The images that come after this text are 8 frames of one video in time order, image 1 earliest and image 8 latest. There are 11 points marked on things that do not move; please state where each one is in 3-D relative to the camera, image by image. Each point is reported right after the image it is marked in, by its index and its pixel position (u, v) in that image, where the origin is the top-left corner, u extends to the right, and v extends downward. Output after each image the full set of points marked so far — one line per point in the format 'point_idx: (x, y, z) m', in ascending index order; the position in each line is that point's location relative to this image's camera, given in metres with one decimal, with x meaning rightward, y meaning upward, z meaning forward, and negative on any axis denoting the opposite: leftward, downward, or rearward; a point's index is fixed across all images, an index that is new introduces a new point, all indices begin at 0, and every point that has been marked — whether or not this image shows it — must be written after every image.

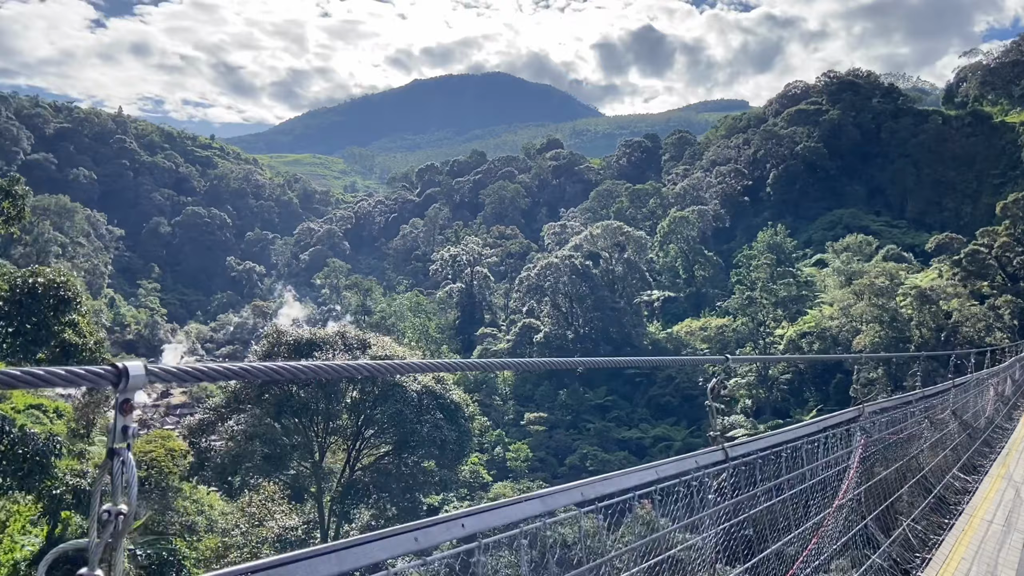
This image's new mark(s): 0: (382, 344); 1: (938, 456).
0: (-2.0, -0.8, +12.1) m
1: (+2.8, -0.9, +4.8) m
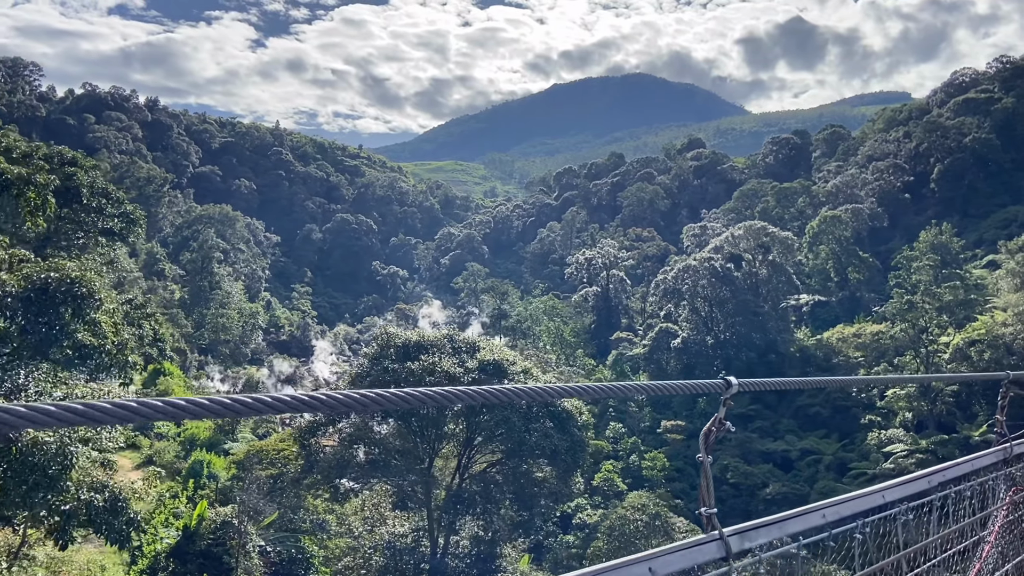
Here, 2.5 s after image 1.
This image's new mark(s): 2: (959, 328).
0: (-0.3, -0.8, +11.6) m
1: (+3.2, -0.9, +3.7) m
2: (+11.1, -1.0, +19.9) m
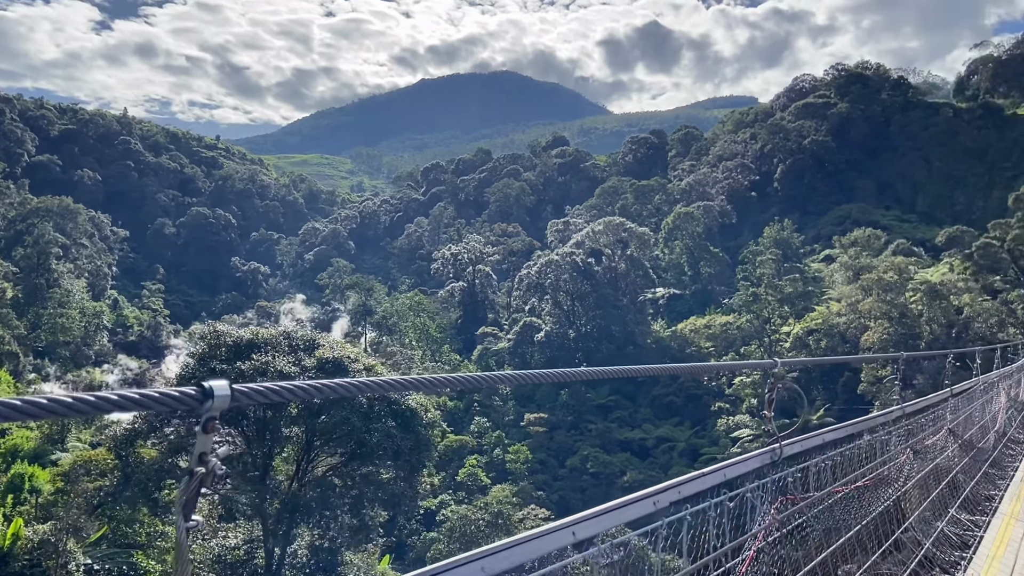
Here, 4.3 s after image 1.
0: (-2.5, -0.8, +11.2) m
1: (+2.2, -0.8, +4.0) m
2: (+7.5, -0.8, +21.2) m
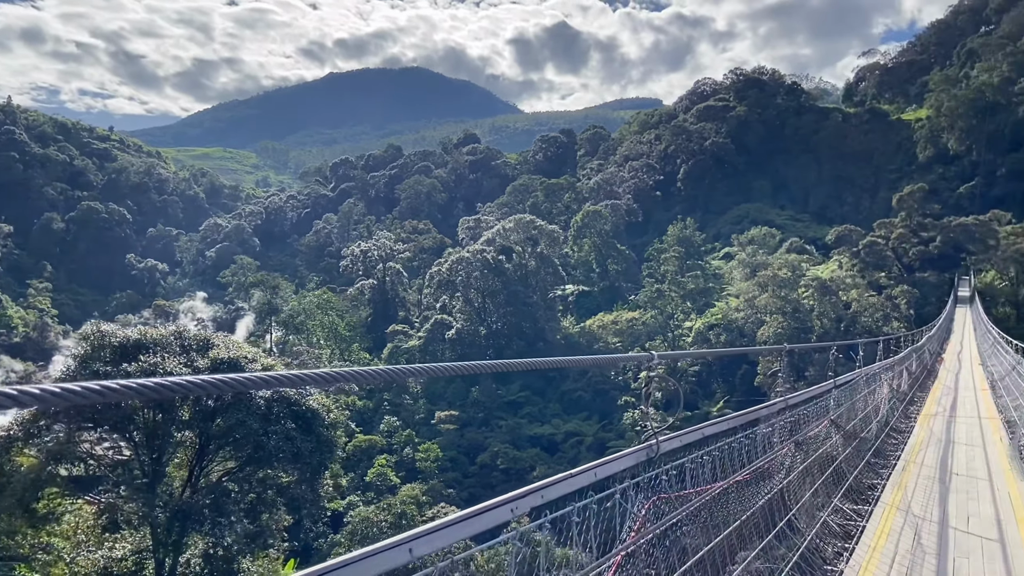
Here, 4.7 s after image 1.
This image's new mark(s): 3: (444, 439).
0: (-3.8, -0.7, +10.8) m
1: (+1.7, -0.8, +4.1) m
2: (+5.1, -0.7, +21.8) m
3: (-1.6, -3.7, +19.8) m
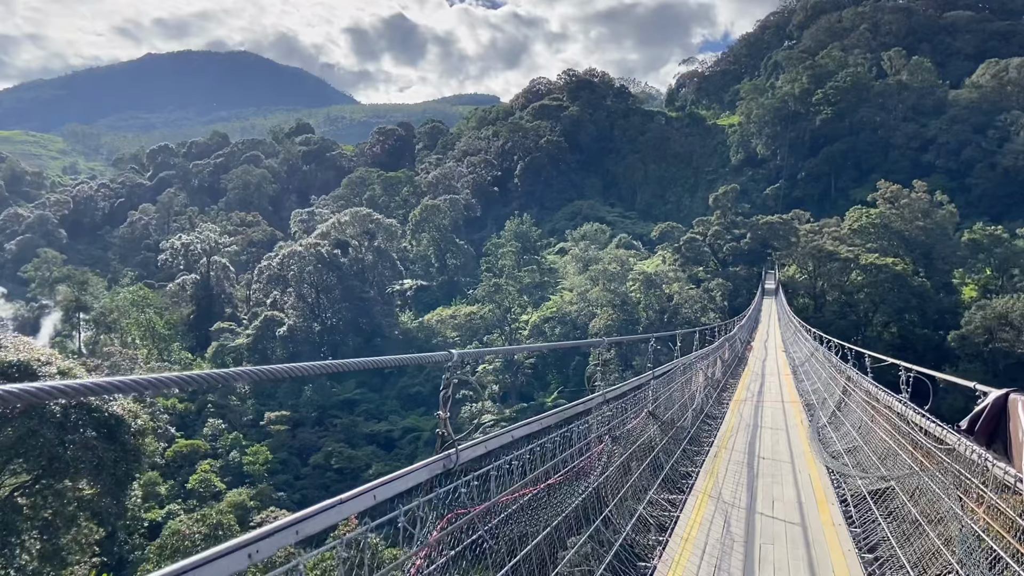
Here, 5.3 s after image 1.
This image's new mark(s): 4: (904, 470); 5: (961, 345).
0: (-5.9, -0.7, +9.7) m
1: (+0.7, -0.8, +4.2) m
2: (+0.6, -0.5, +22.2) m
3: (-5.5, -3.5, +18.9) m
4: (+1.6, -0.7, +3.3) m
5: (+9.6, -1.2, +17.6) m
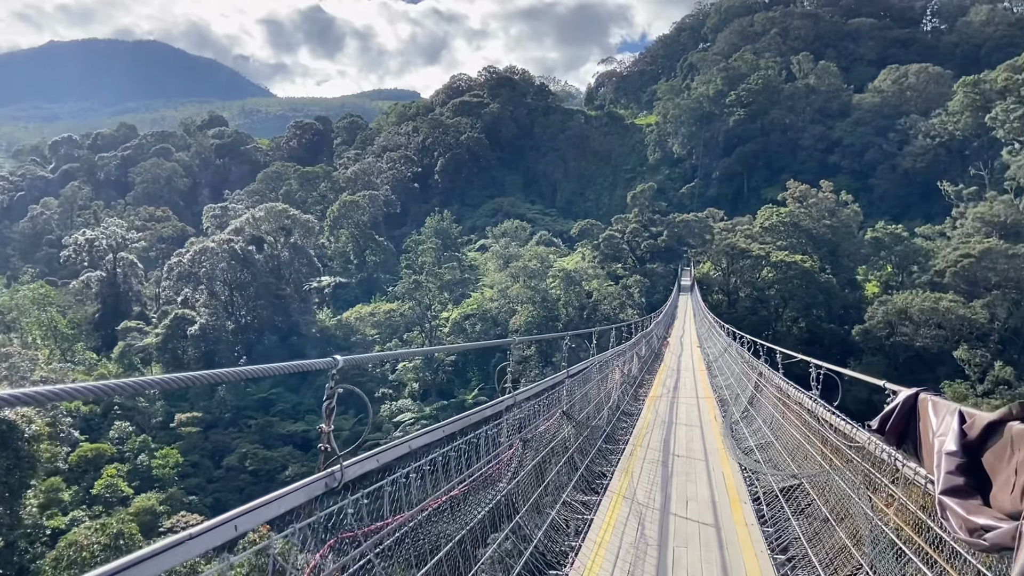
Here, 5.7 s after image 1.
0: (-6.8, -0.7, +9.0) m
1: (+0.3, -0.8, +4.1) m
2: (-1.5, -0.4, +22.0) m
3: (-7.4, -3.5, +18.2) m
4: (+1.2, -0.7, +3.3) m
5: (+7.9, -1.1, +18.3) m
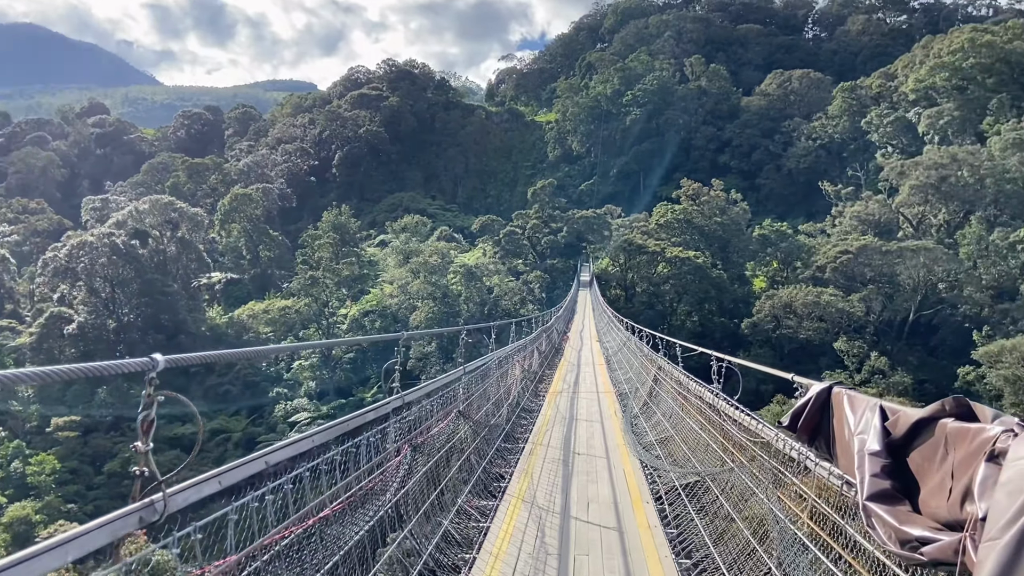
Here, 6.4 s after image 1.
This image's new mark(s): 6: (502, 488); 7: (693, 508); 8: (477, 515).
0: (-7.9, -0.6, +7.8) m
1: (-0.2, -0.7, +3.8) m
2: (-4.2, -0.3, +21.5) m
3: (-9.5, -3.4, +16.9) m
4: (+0.8, -0.7, +3.2) m
5: (+5.6, -1.0, +18.9) m
6: (0.0, -0.9, +3.7) m
7: (+0.7, -0.9, +3.2) m
8: (-0.1, -0.9, +3.3) m
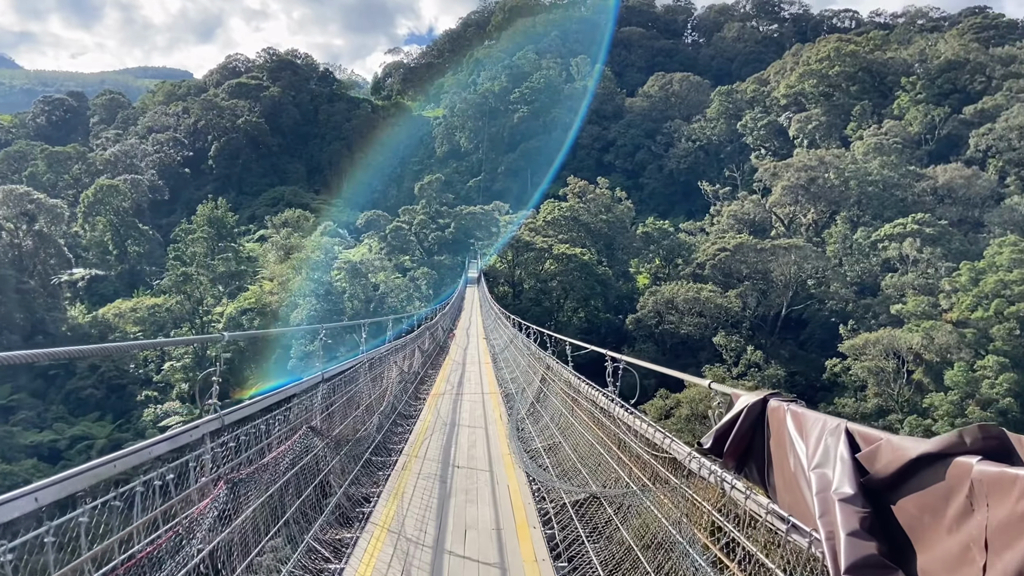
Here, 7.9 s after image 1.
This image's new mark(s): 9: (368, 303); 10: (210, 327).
0: (-8.9, -0.6, +6.2) m
1: (-0.7, -0.7, +3.3) m
2: (-7.1, -0.2, +20.2) m
3: (-11.7, -3.4, +15.0) m
4: (+0.3, -0.7, +2.8) m
5: (+2.9, -0.9, +19.0) m
6: (-0.6, -0.9, +3.2) m
7: (+0.3, -0.8, +2.8) m
8: (-0.6, -0.9, +2.7) m
9: (-3.4, -0.3, +18.6) m
10: (-7.1, -0.9, +18.9) m
